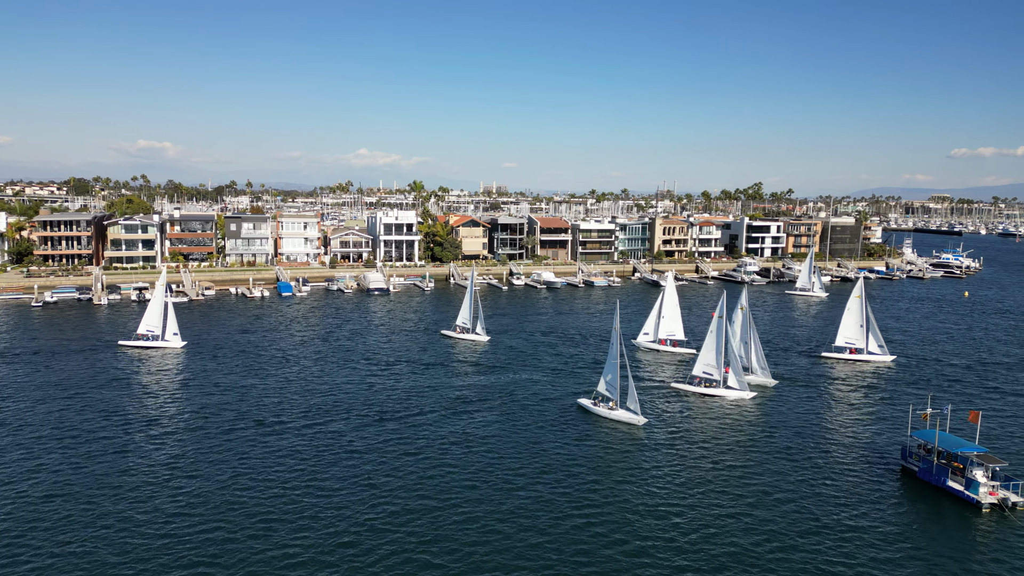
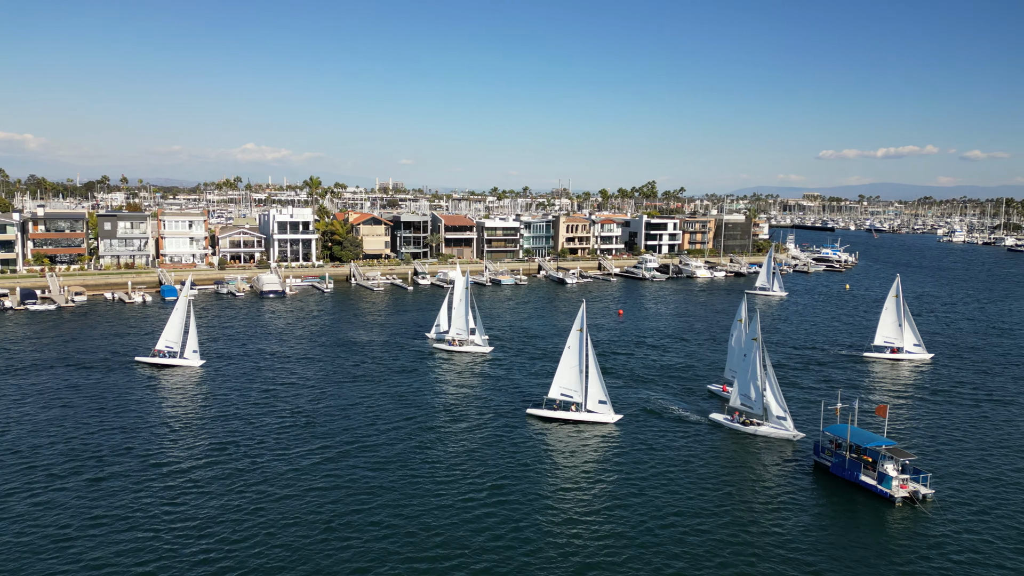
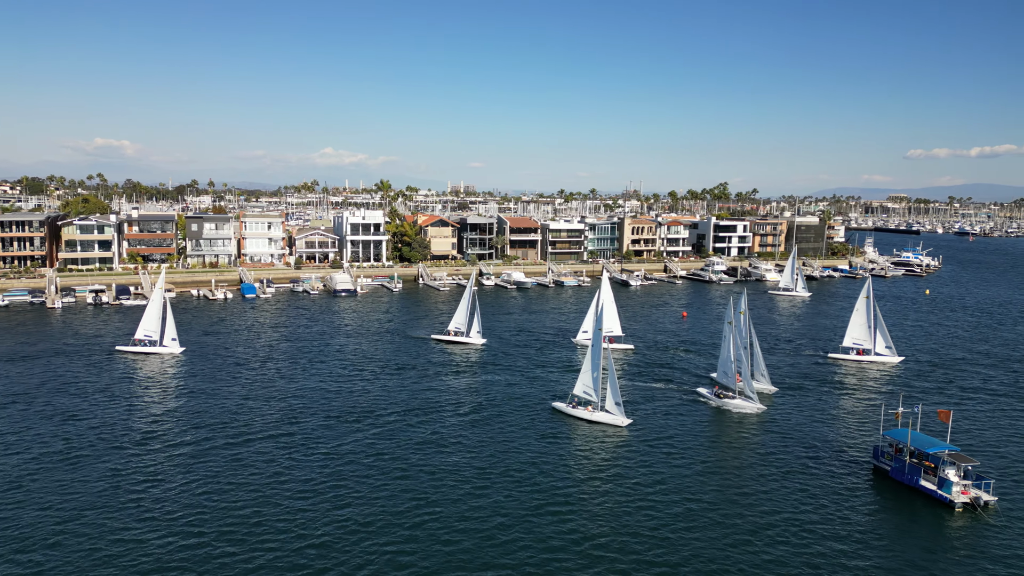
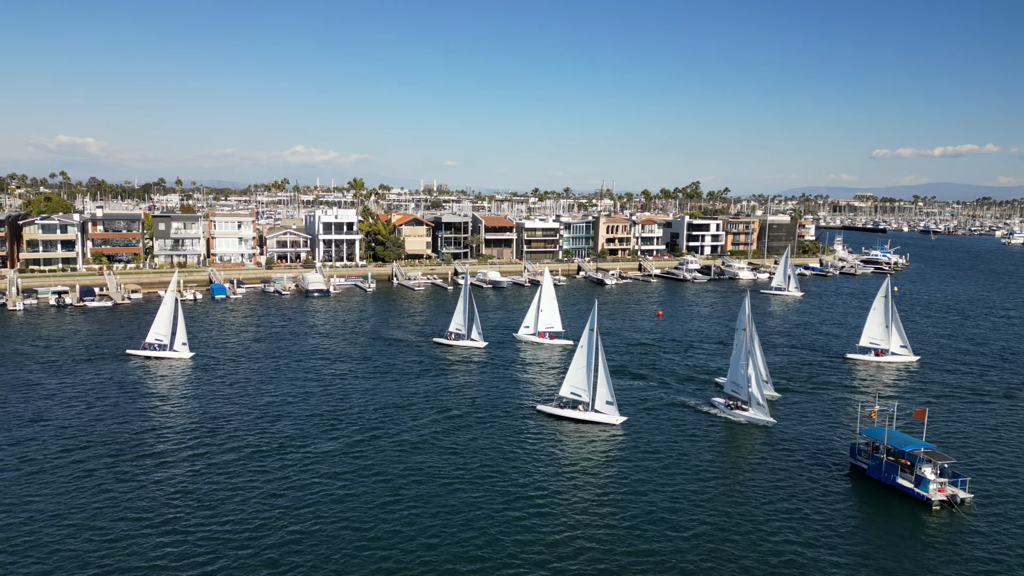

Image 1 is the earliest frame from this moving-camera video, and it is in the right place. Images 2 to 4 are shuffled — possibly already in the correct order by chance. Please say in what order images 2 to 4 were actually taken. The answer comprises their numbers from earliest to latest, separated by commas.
3, 4, 2
